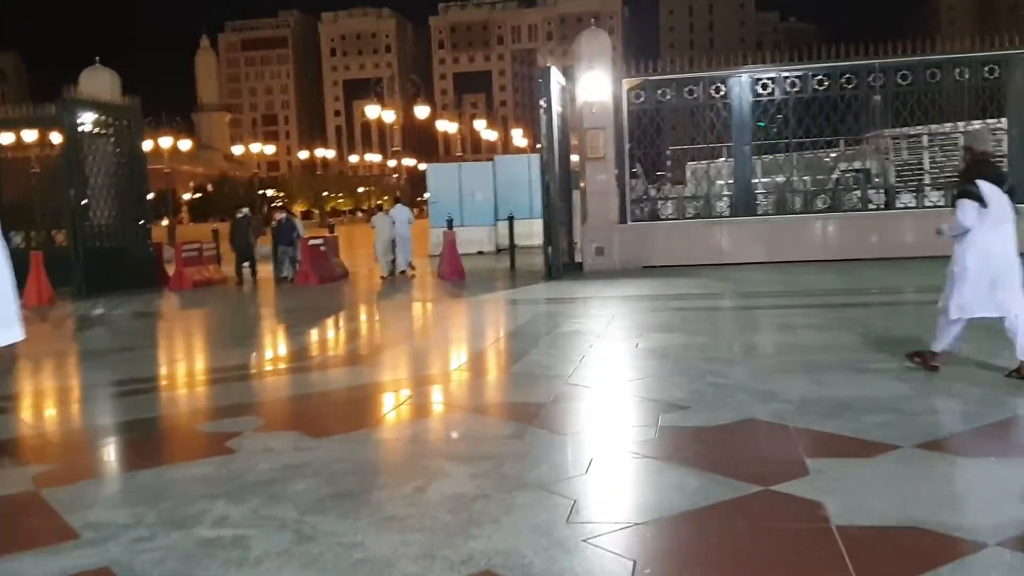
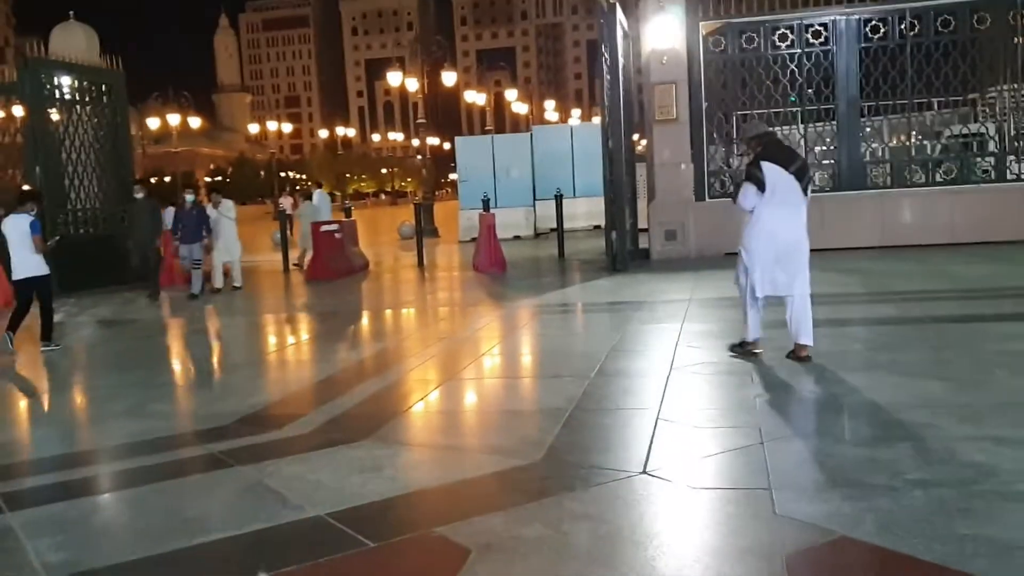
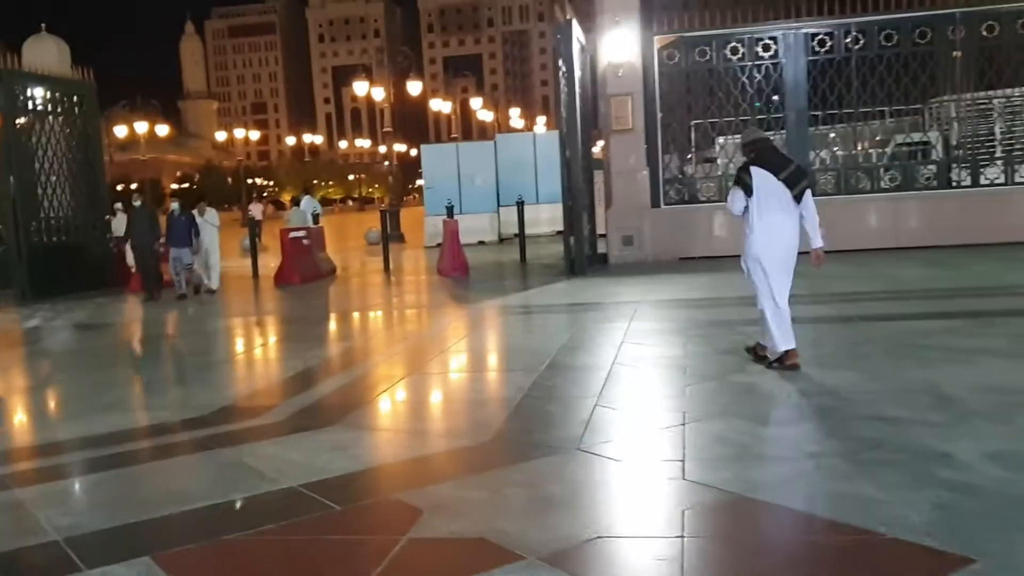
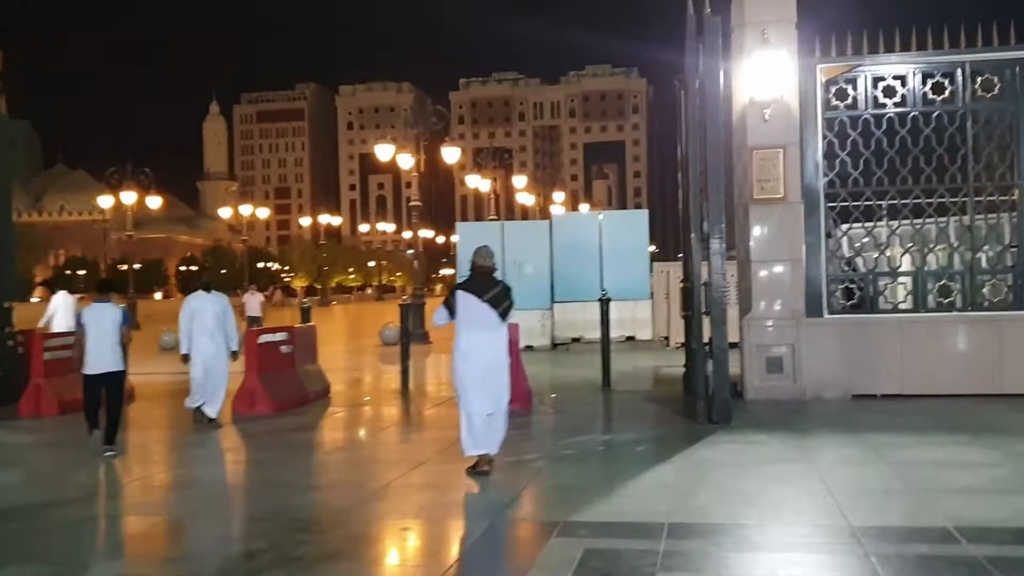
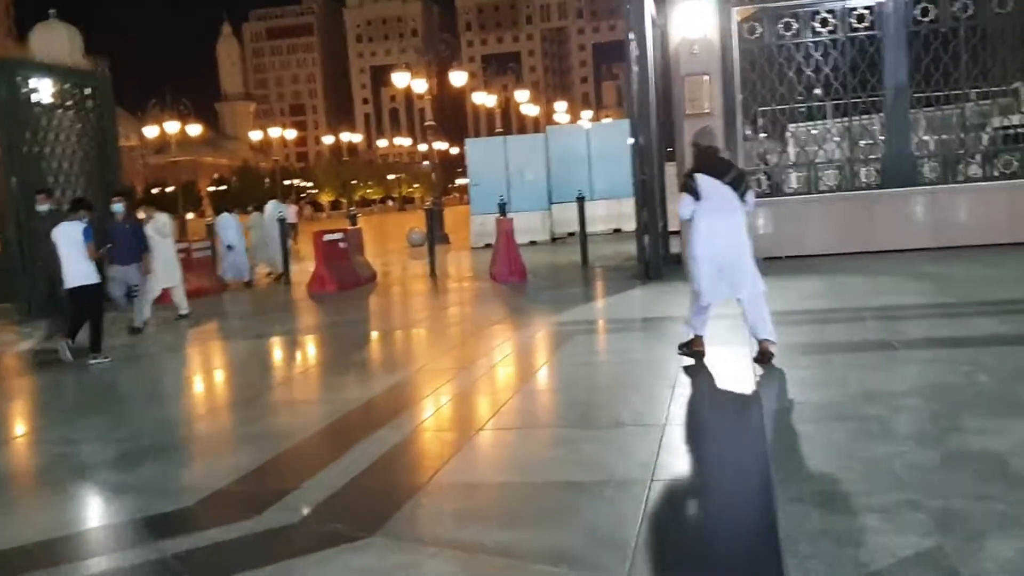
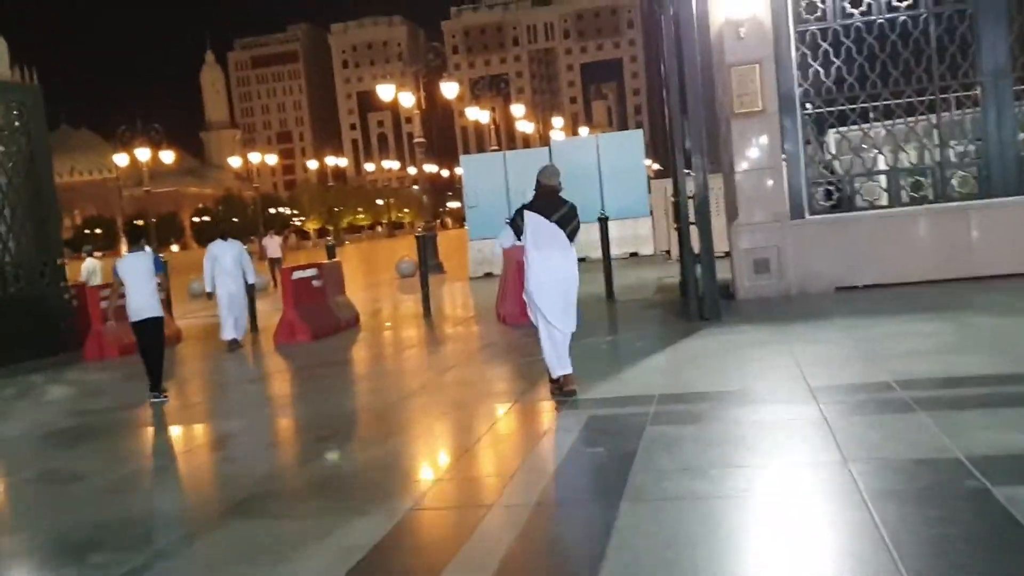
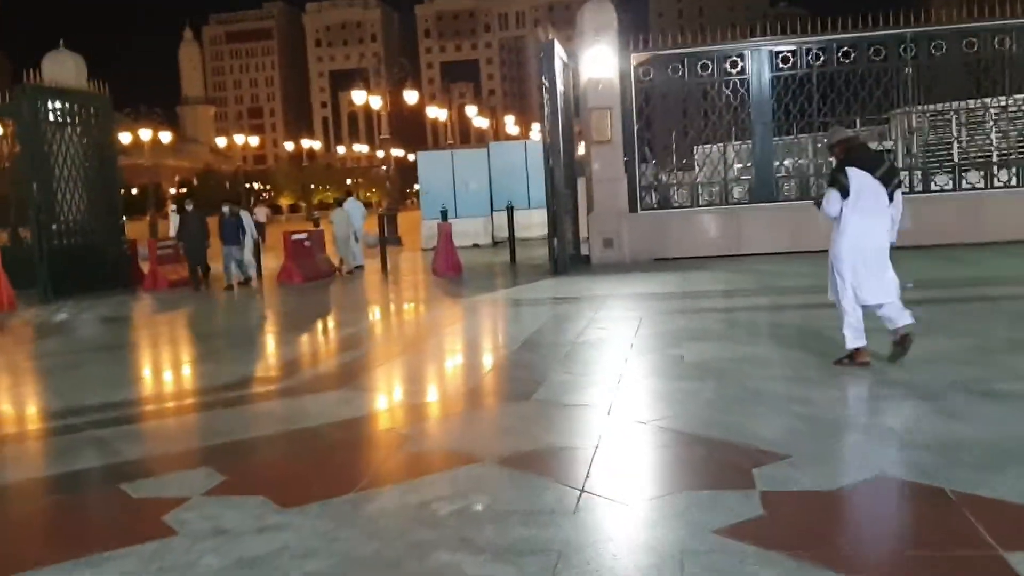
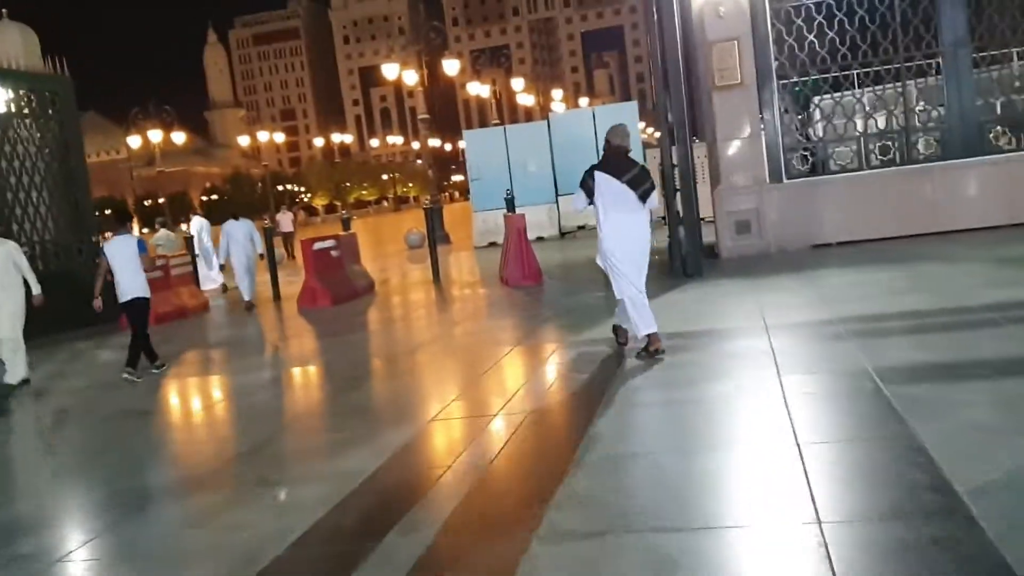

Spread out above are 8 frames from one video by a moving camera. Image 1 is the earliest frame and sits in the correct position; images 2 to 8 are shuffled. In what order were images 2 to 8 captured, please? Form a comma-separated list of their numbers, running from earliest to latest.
7, 3, 2, 5, 8, 6, 4
